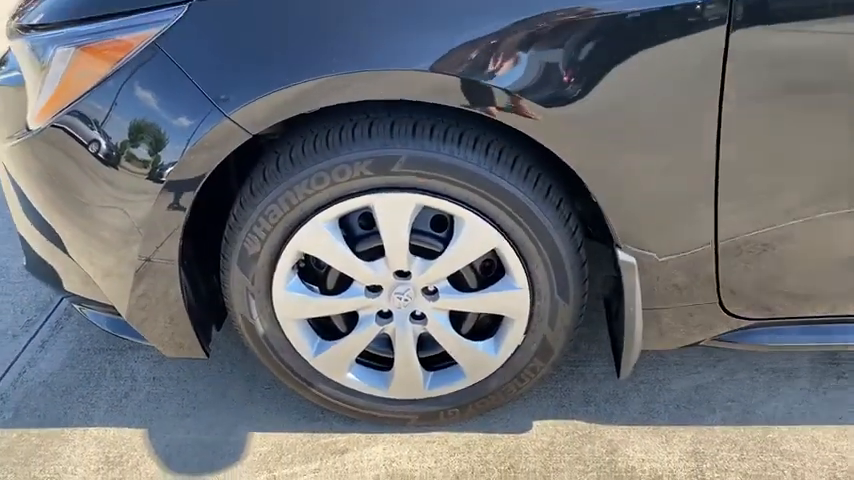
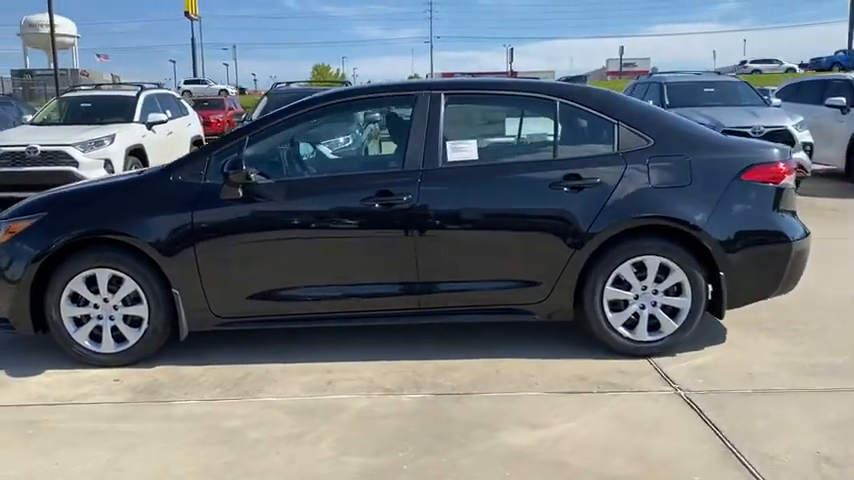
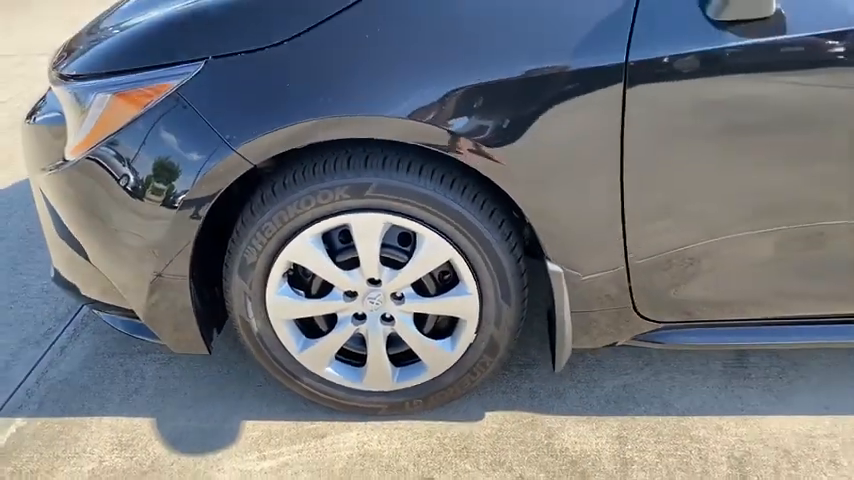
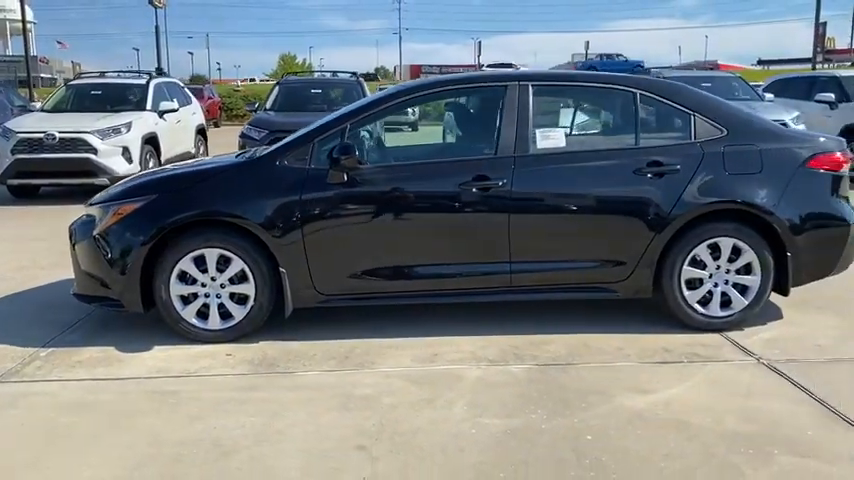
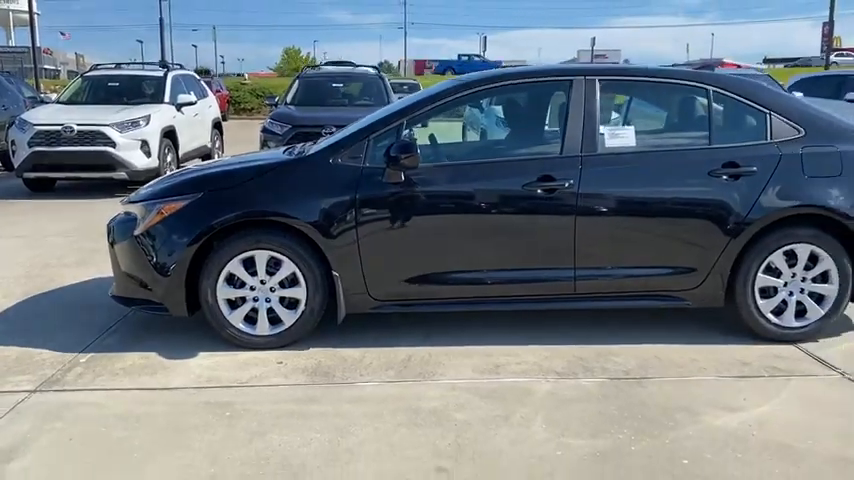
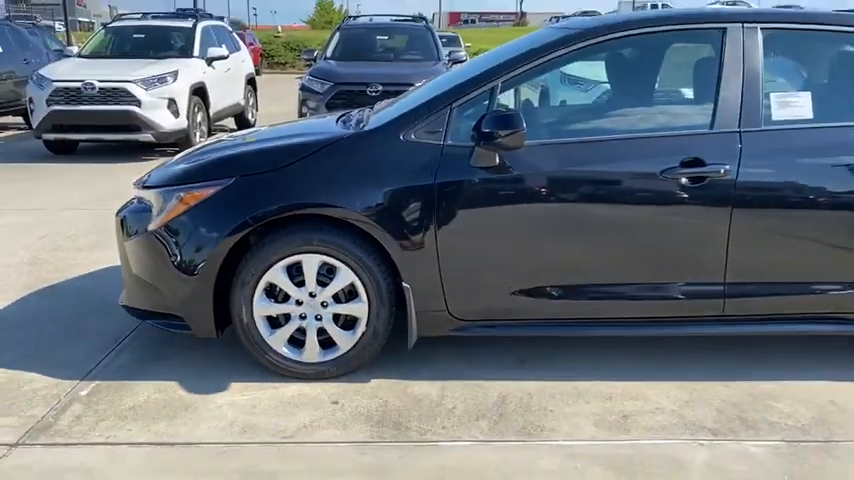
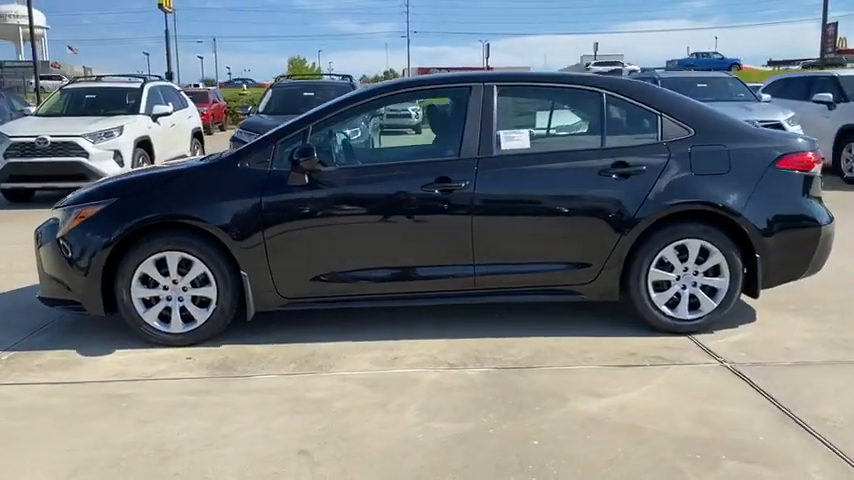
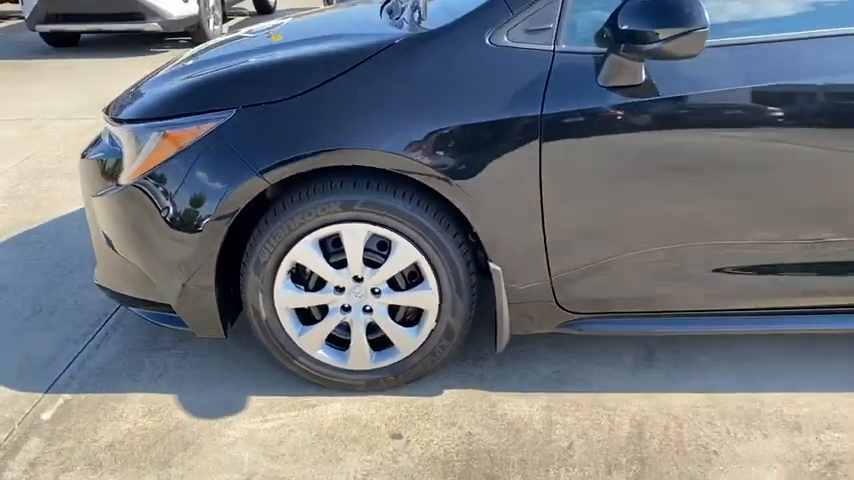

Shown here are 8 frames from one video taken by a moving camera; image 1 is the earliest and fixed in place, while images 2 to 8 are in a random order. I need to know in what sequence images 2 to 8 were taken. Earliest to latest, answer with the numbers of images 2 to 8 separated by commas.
3, 8, 6, 5, 4, 7, 2
